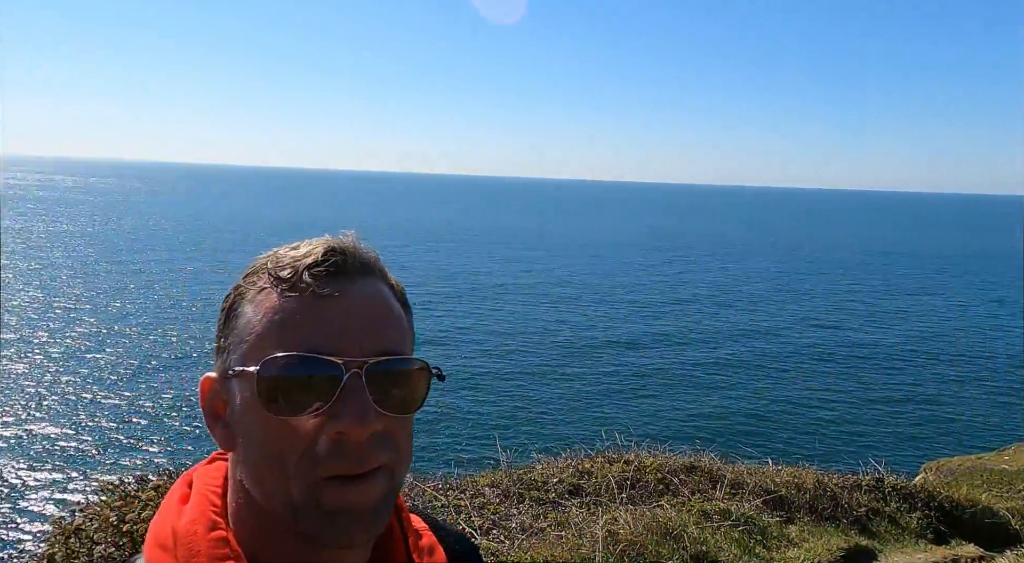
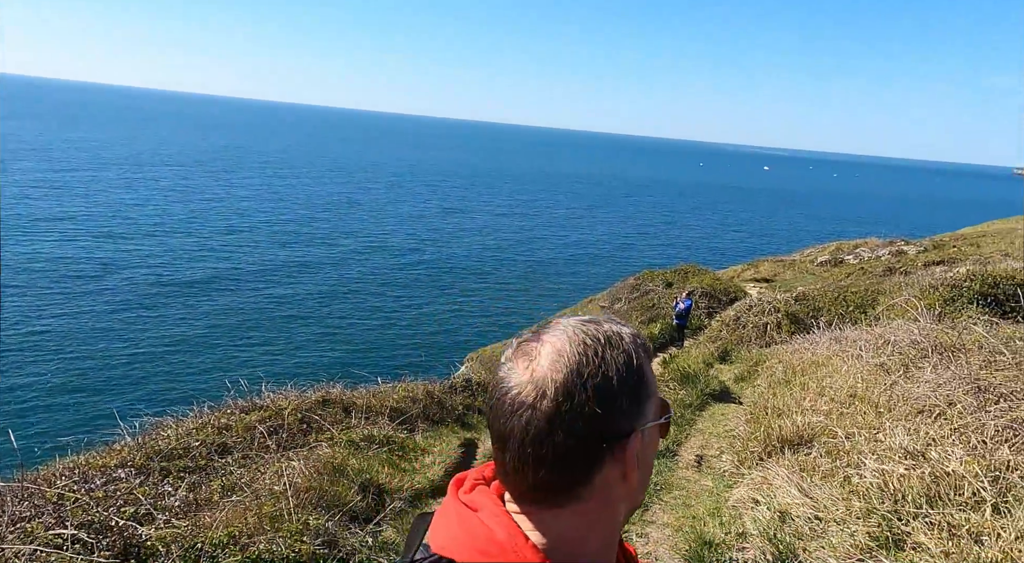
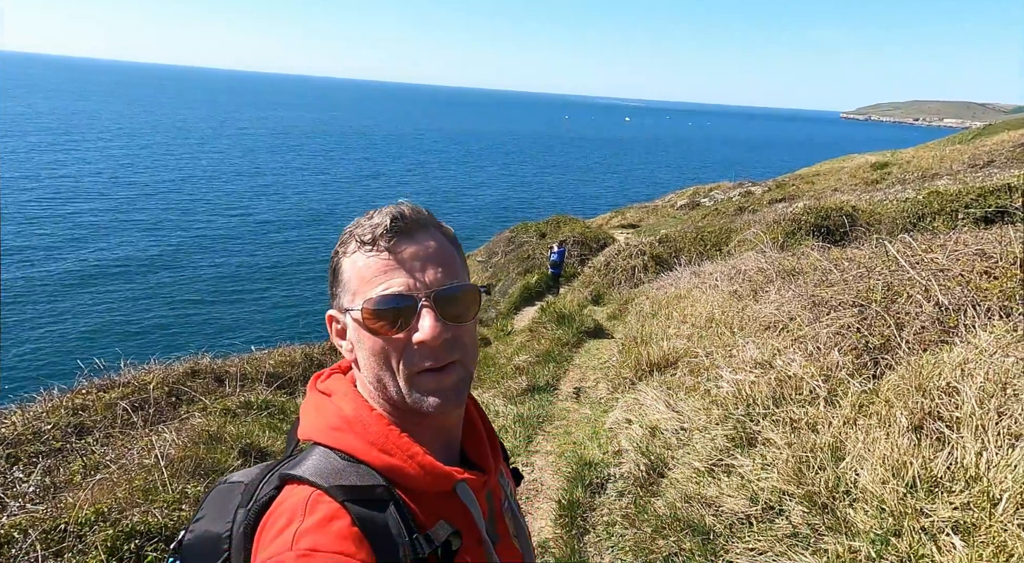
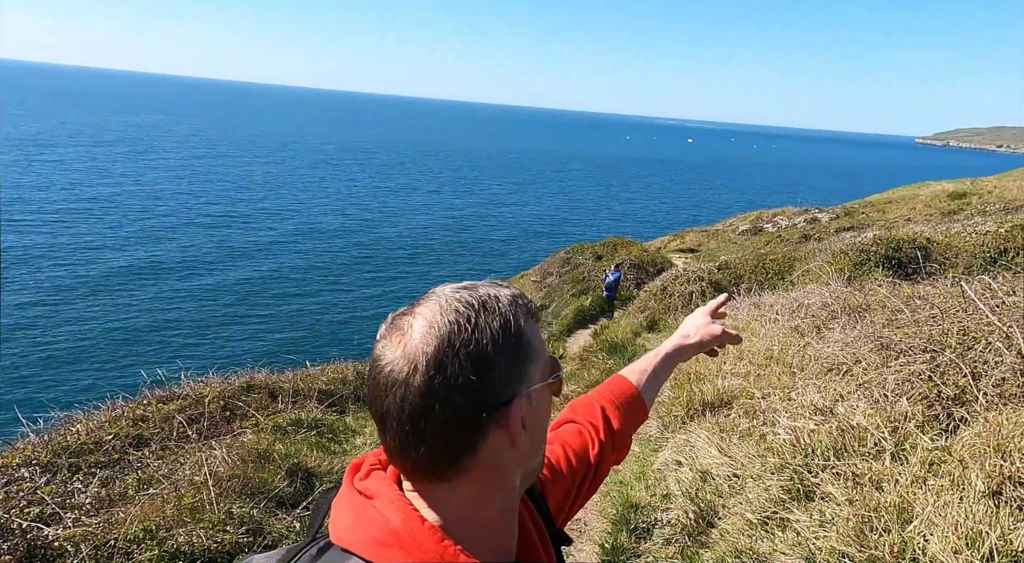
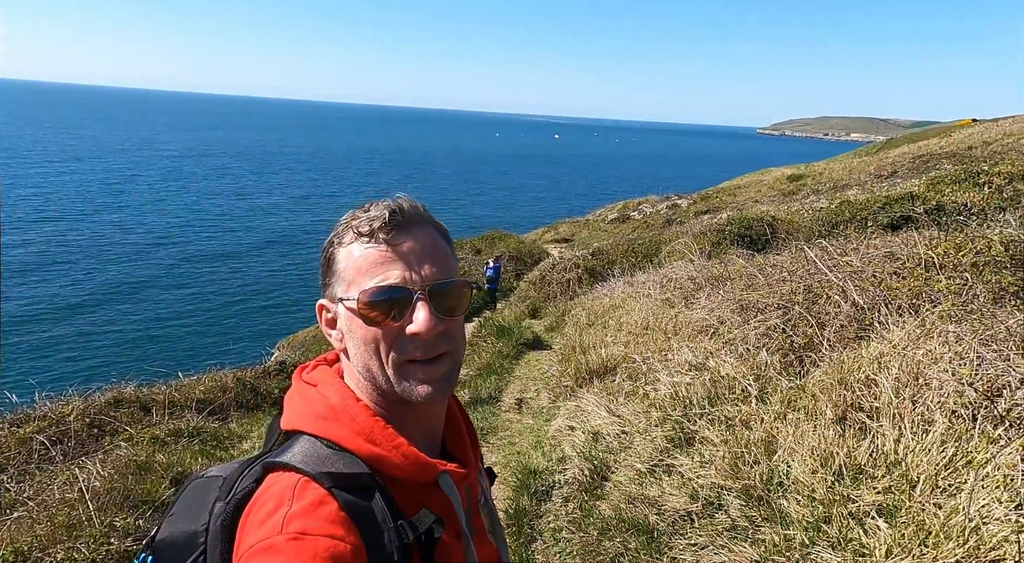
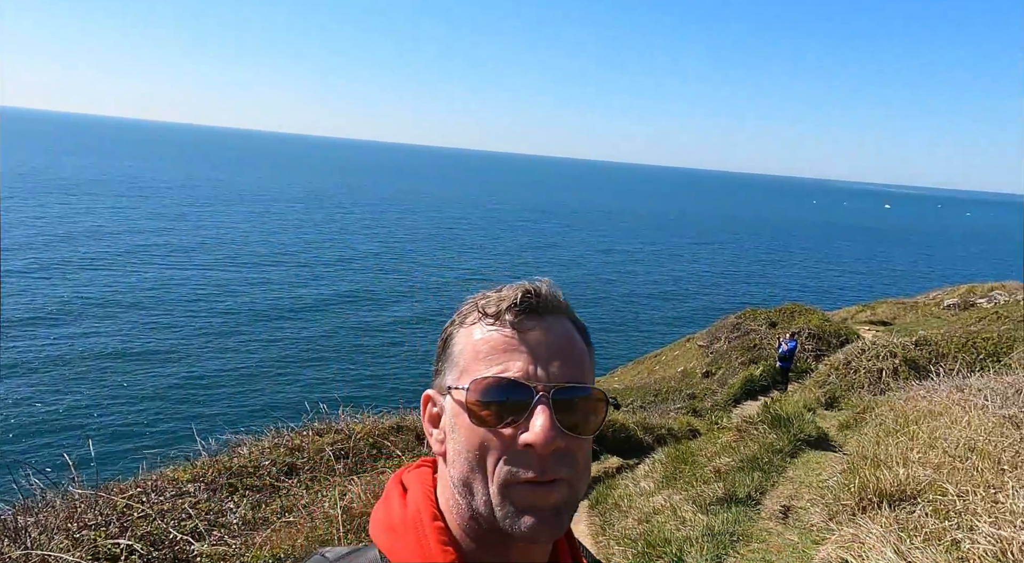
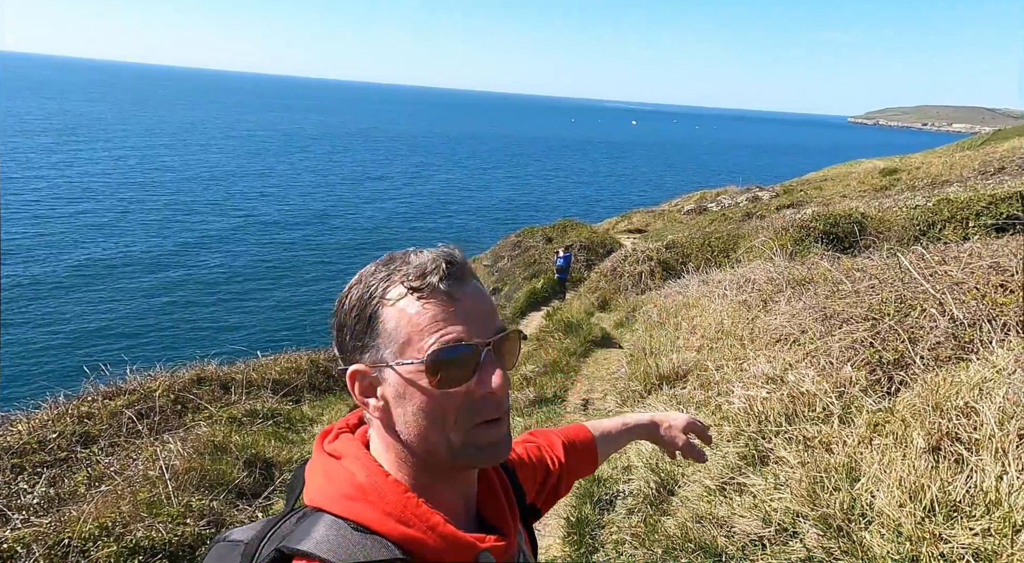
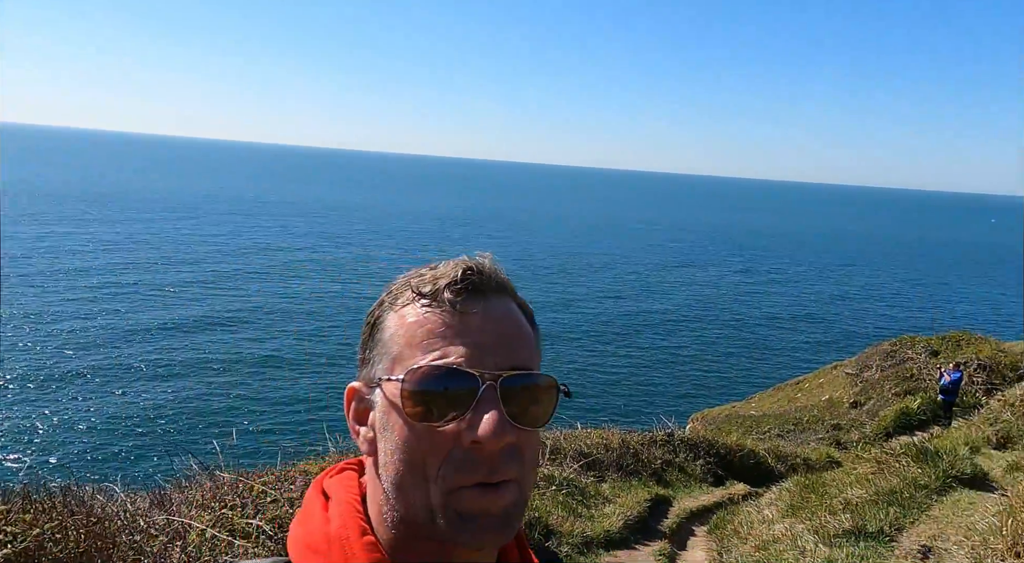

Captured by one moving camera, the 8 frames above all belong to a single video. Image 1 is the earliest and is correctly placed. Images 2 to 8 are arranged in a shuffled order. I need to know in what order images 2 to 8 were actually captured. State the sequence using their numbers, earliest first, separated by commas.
8, 6, 2, 4, 7, 3, 5
